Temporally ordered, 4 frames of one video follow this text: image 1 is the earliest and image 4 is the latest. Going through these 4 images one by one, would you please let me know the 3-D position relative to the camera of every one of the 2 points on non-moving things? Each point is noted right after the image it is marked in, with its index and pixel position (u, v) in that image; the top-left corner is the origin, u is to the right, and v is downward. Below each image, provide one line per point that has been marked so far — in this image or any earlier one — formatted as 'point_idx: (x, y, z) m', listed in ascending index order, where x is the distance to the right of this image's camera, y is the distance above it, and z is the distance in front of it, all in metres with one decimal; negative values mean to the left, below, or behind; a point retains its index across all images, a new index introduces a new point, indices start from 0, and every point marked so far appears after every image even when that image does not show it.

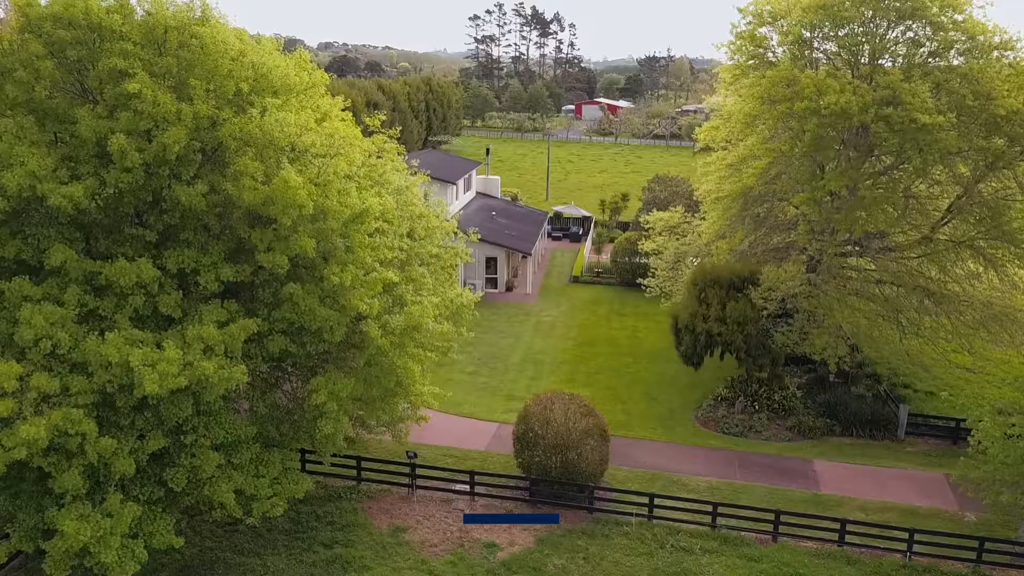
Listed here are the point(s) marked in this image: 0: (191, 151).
0: (-6.1, +2.6, +14.4) m
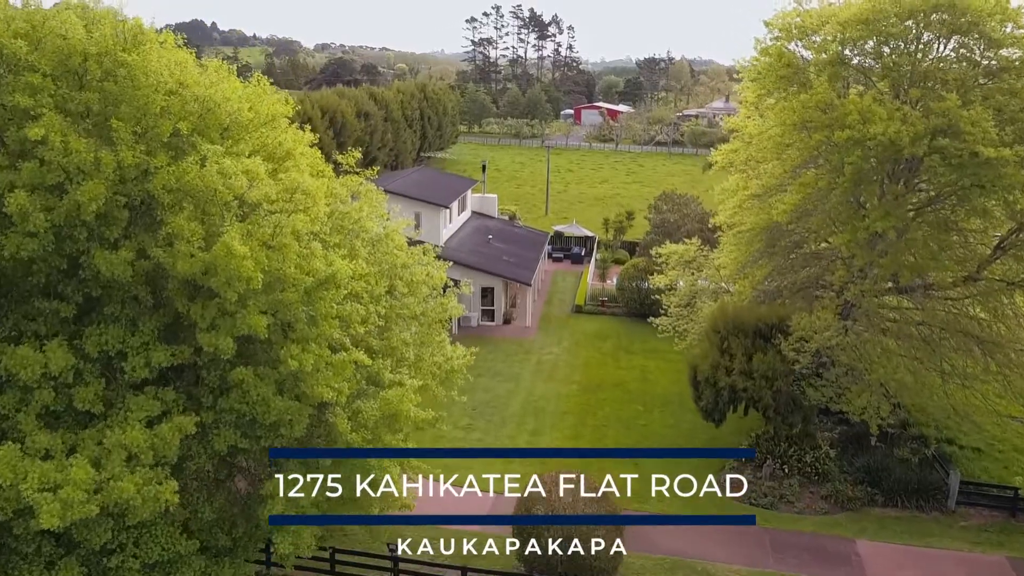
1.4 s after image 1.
0: (-6.1, +1.2, +11.7) m
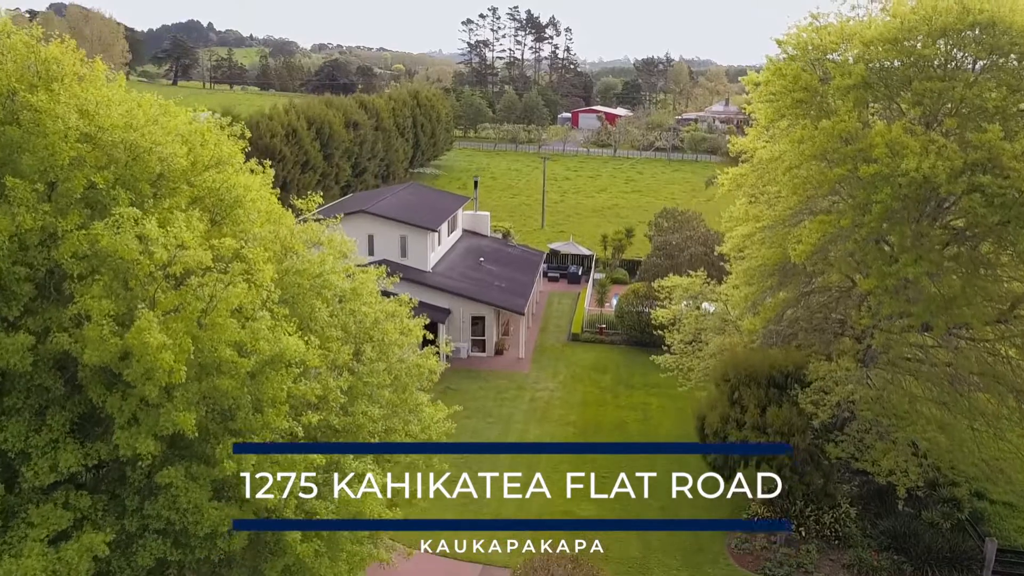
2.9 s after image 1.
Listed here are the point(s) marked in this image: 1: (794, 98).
0: (-6.4, +0.1, +9.7) m
1: (+6.9, +4.7, +18.5) m
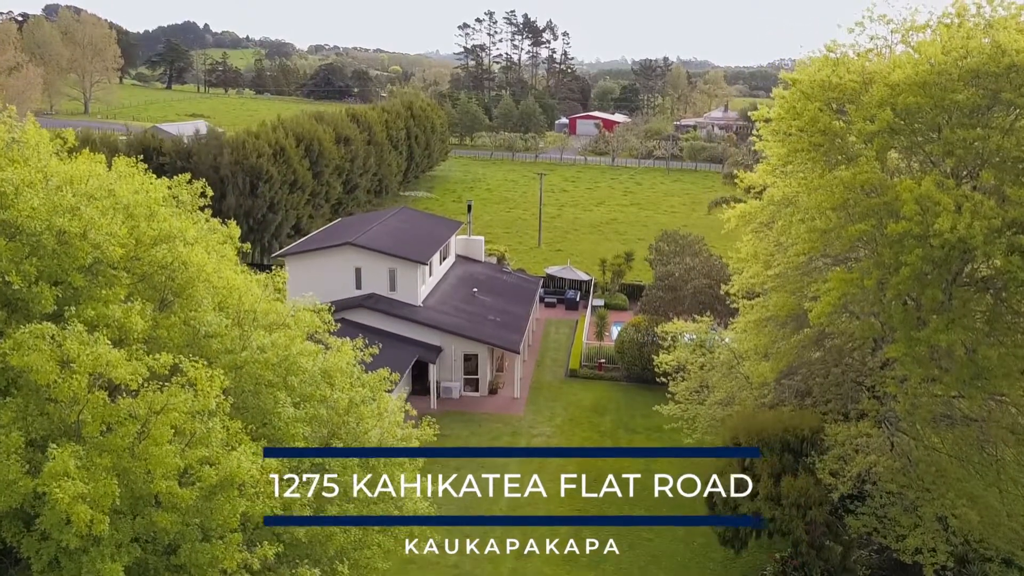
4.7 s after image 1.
0: (-6.5, -1.3, +8.2) m
1: (+6.8, +3.3, +17.1) m
